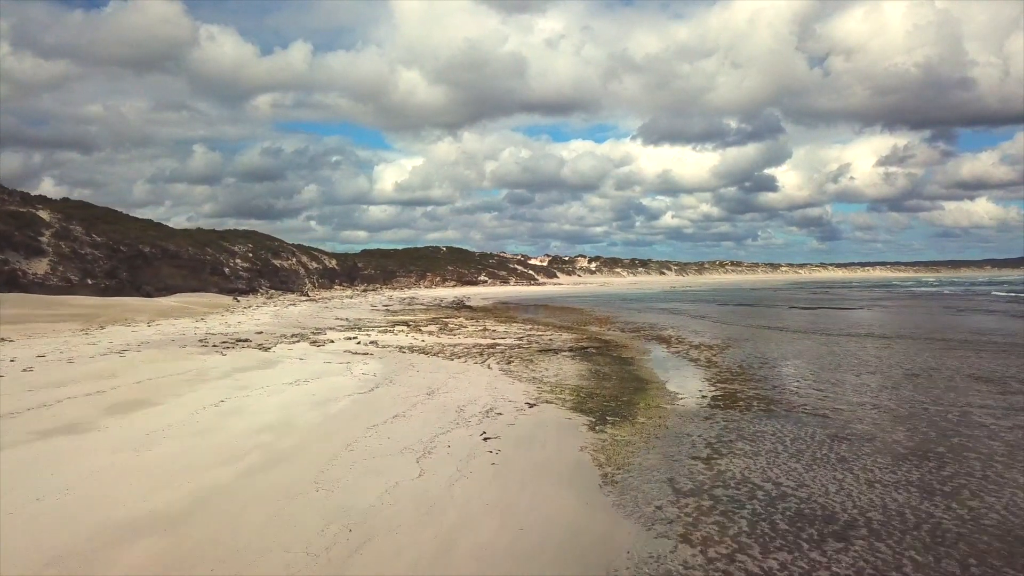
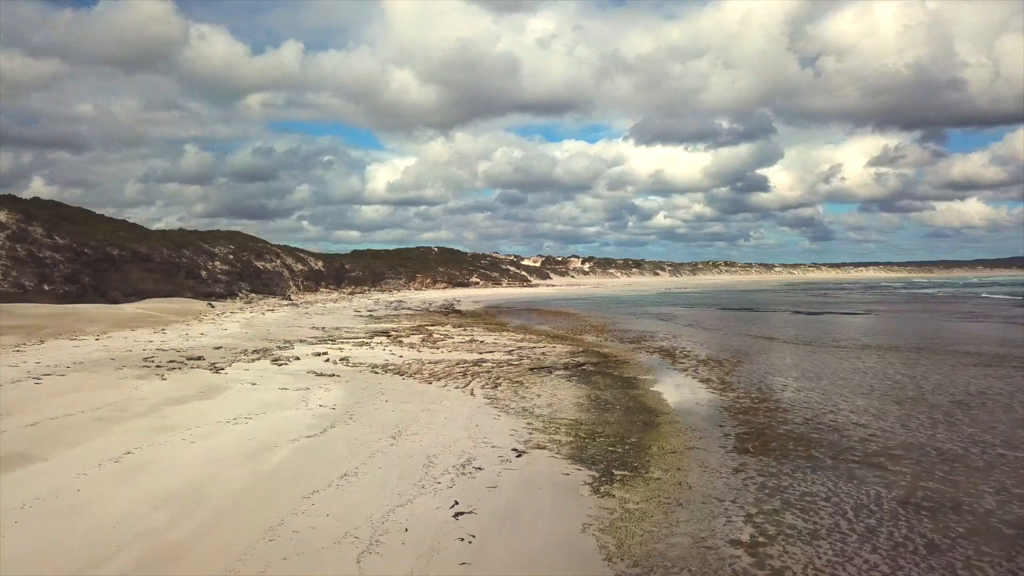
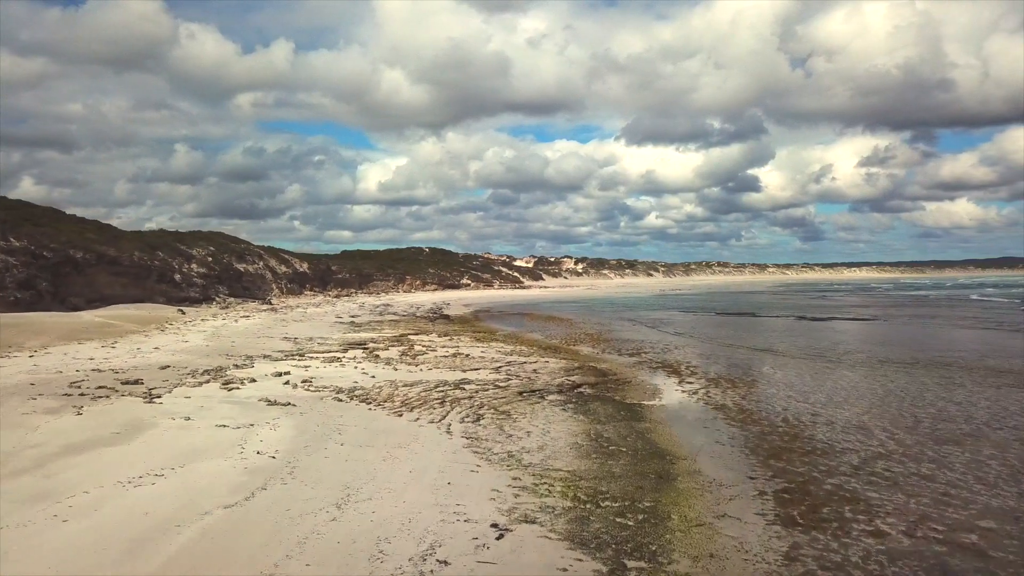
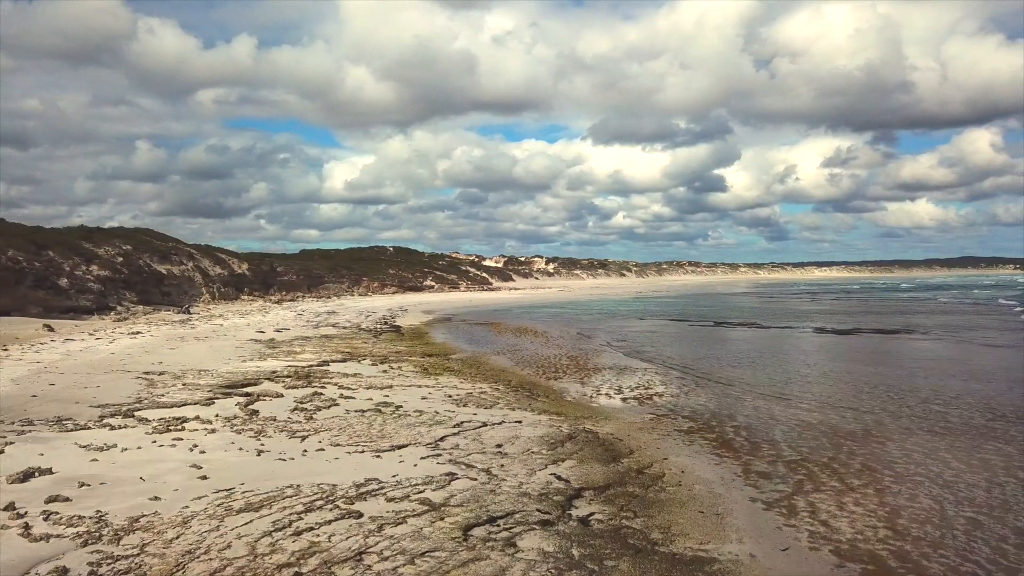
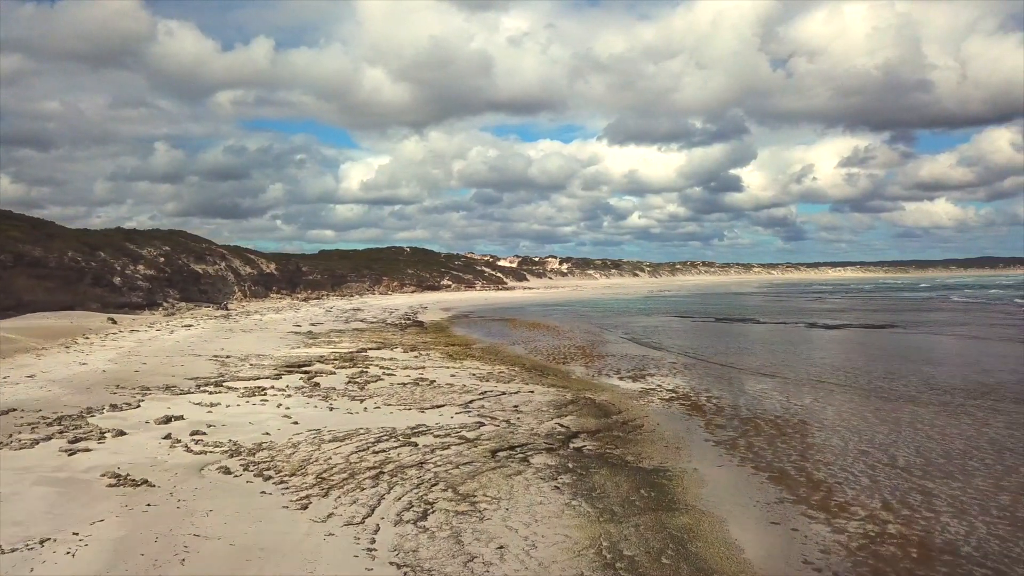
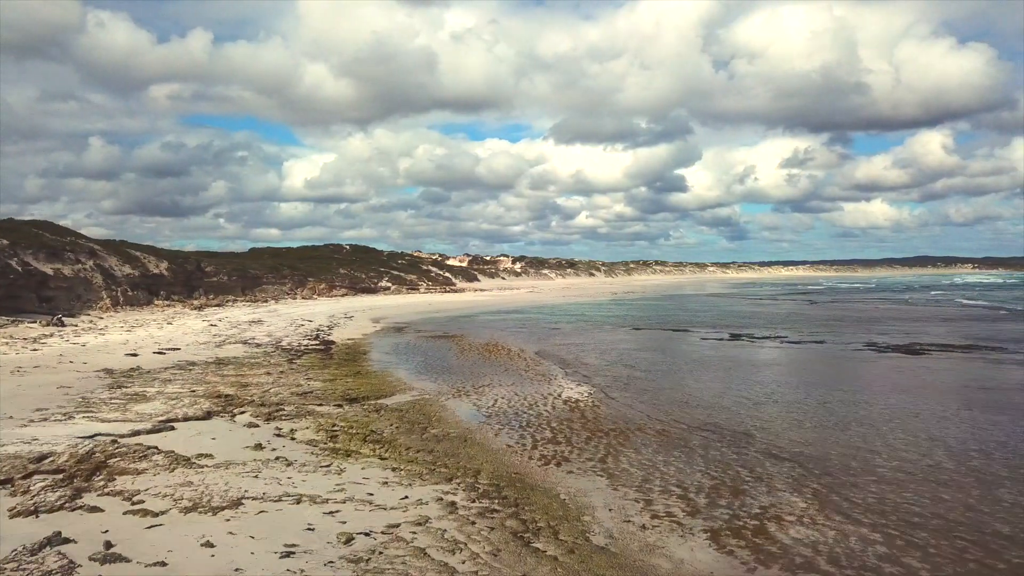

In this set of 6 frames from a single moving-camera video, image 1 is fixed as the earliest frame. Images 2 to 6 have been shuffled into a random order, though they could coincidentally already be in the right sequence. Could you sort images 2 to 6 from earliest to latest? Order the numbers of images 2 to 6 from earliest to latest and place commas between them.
2, 3, 5, 4, 6
